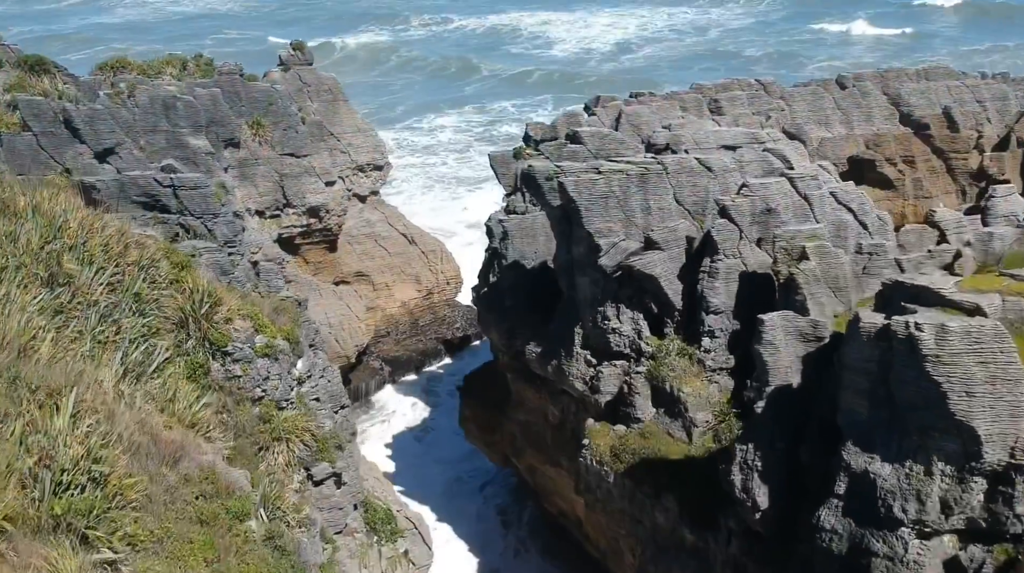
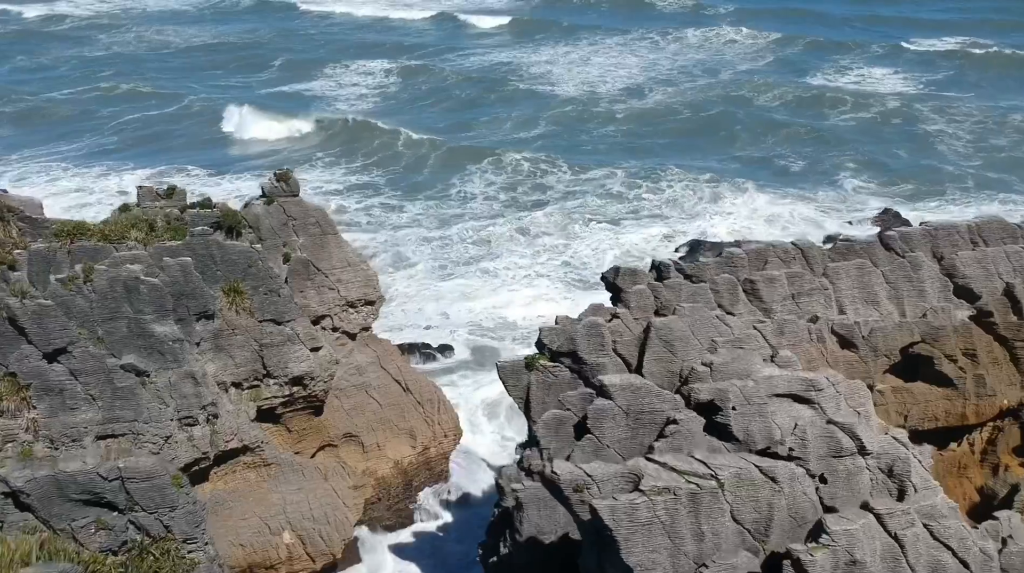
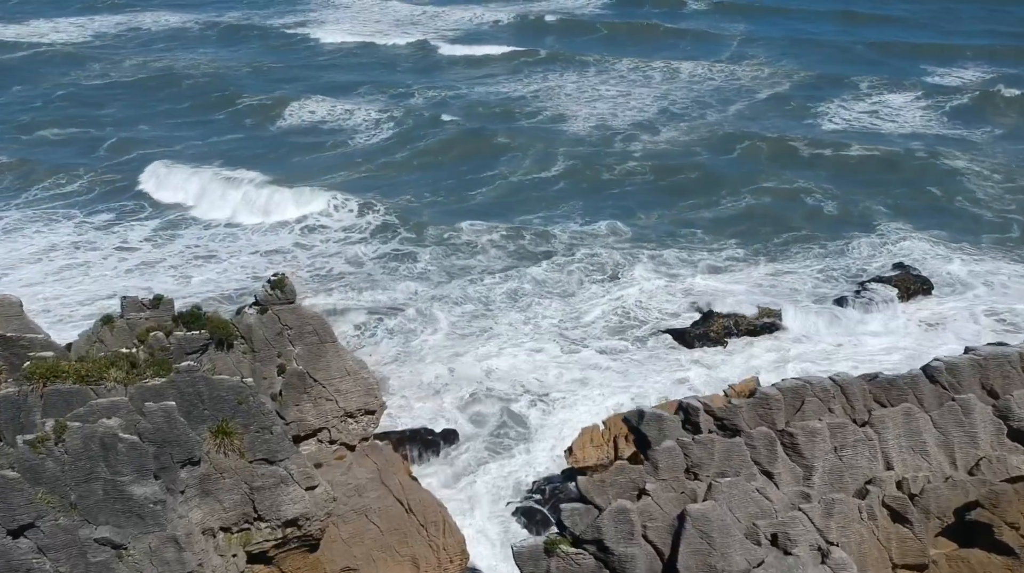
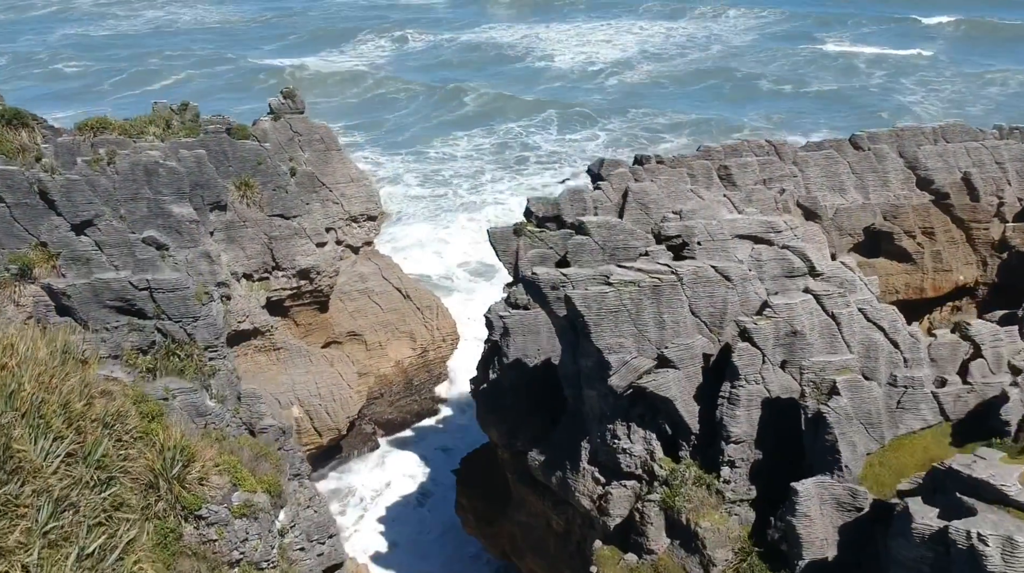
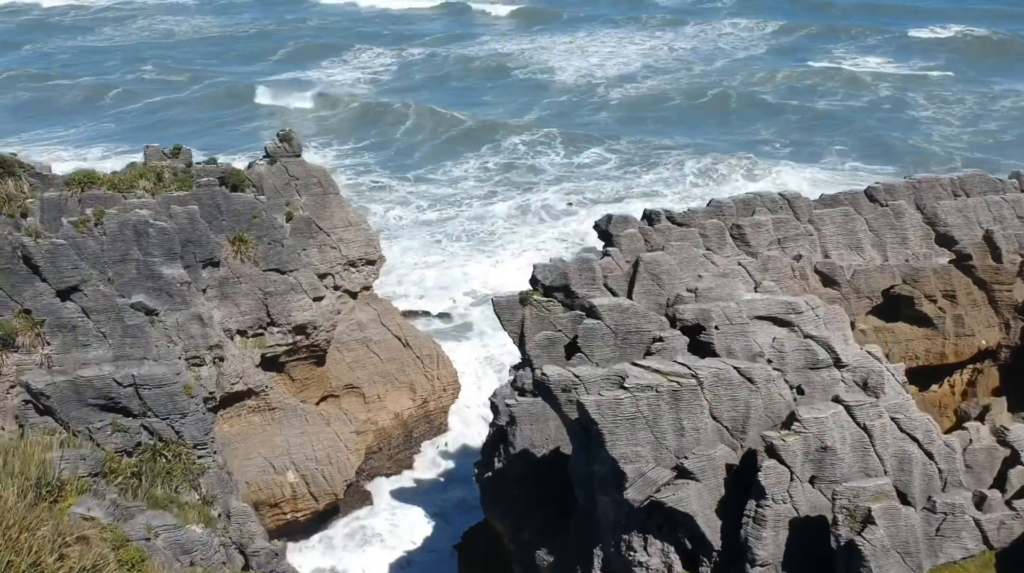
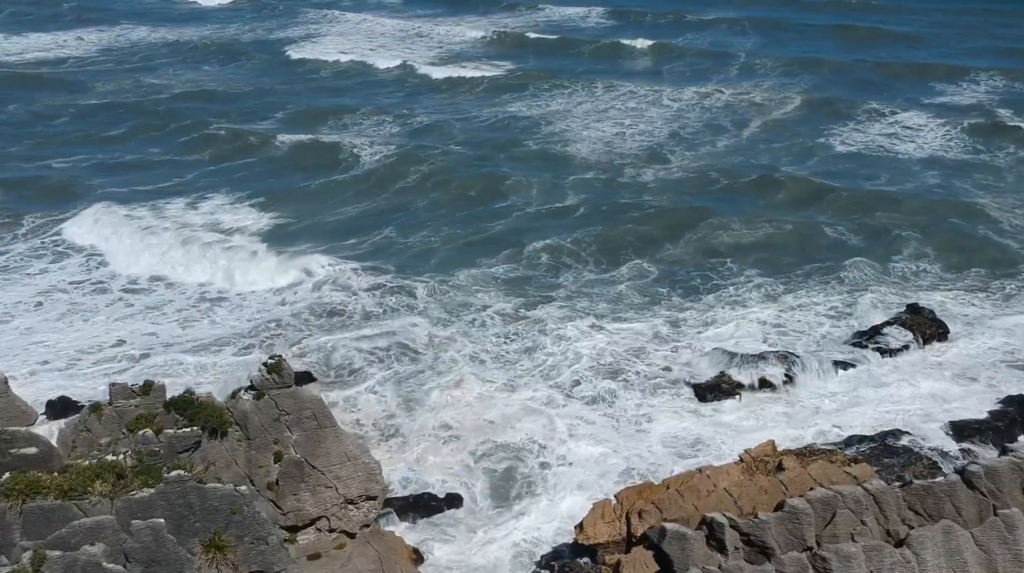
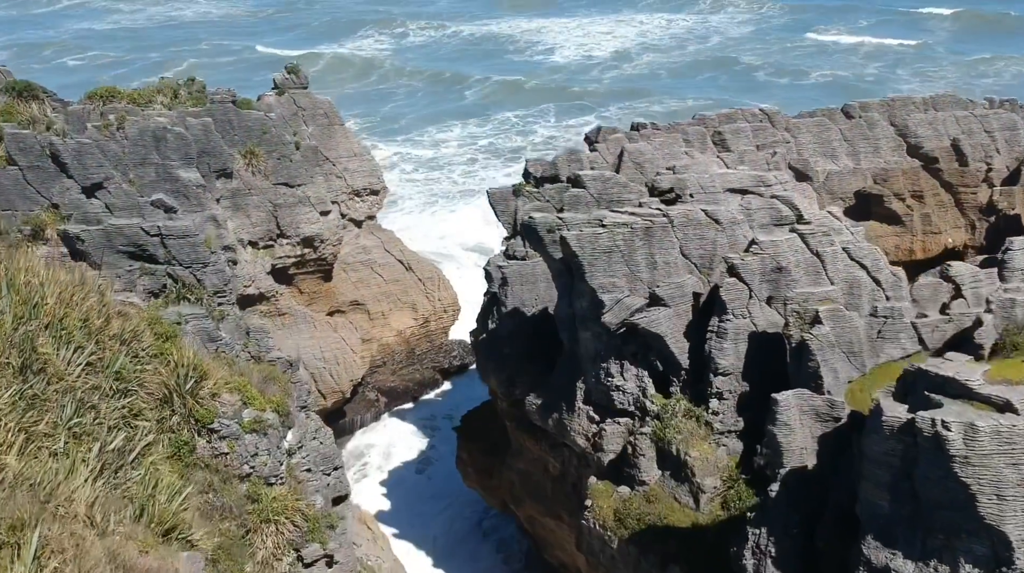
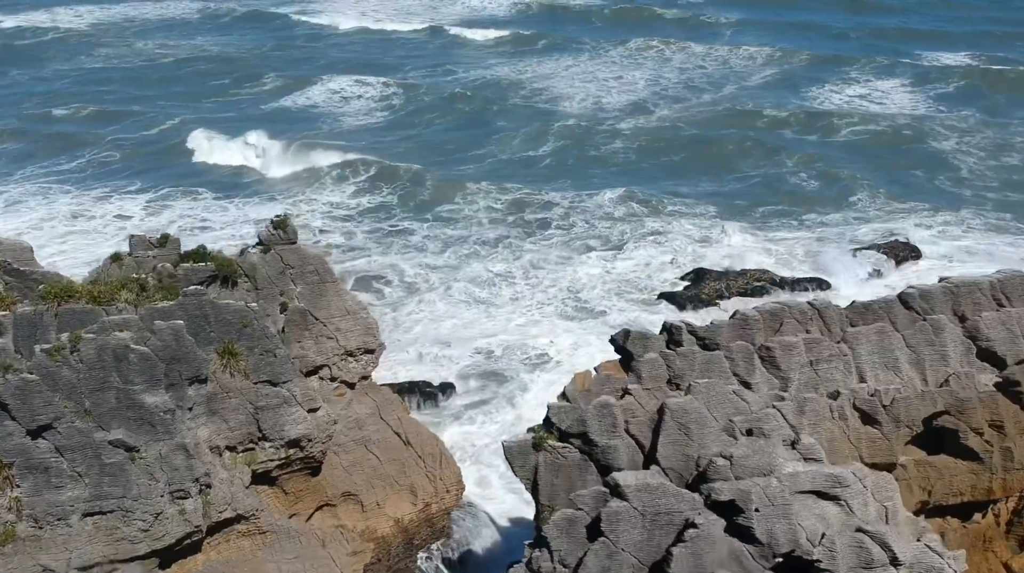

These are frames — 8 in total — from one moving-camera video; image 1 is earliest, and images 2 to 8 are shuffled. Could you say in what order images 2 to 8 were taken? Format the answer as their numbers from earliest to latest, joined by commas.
7, 4, 5, 2, 8, 3, 6
